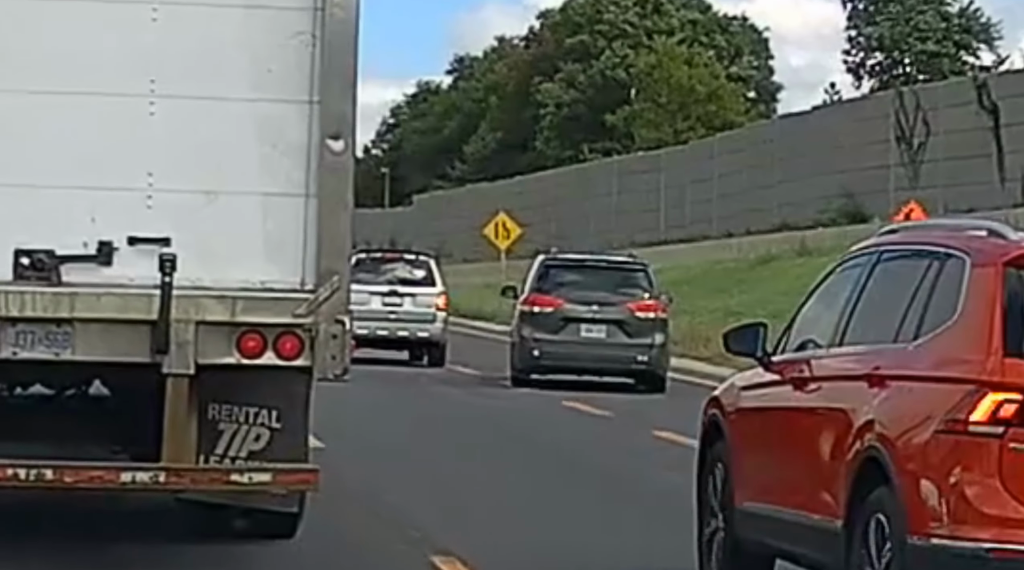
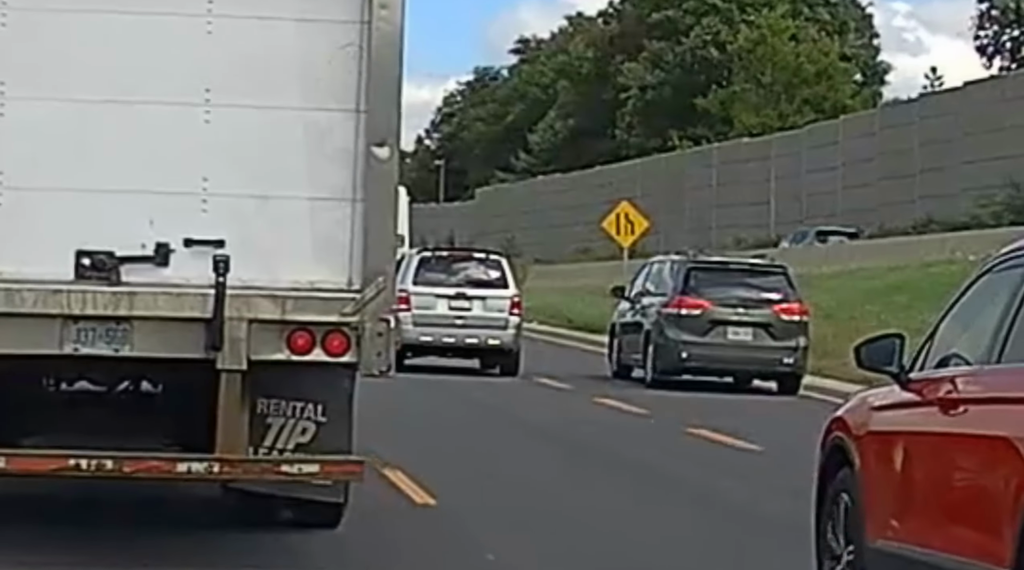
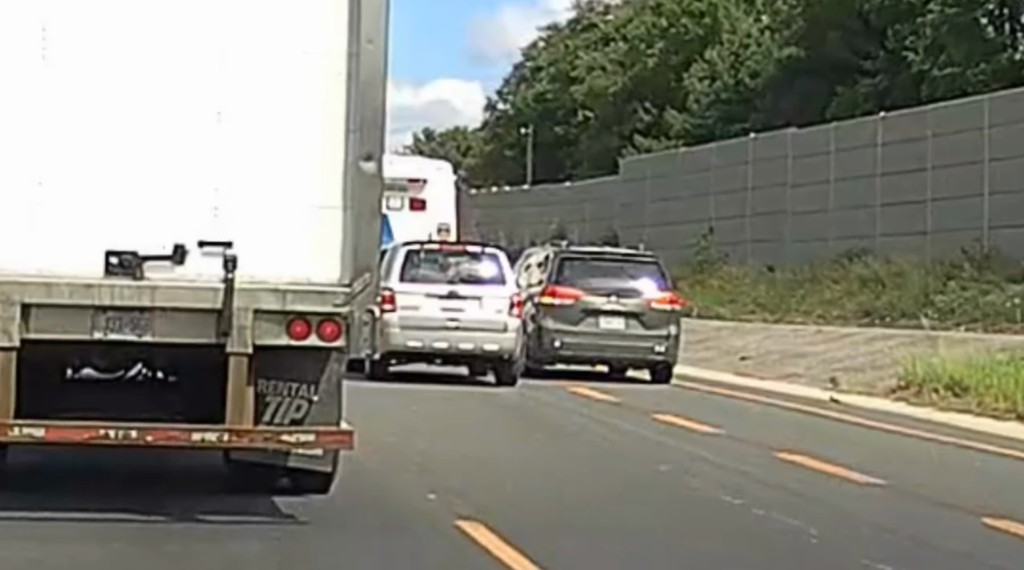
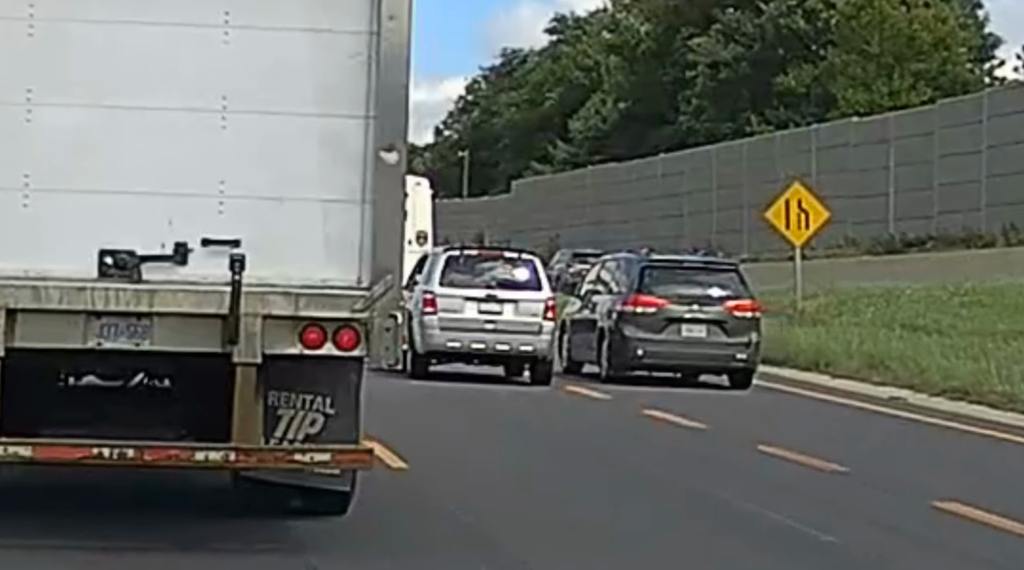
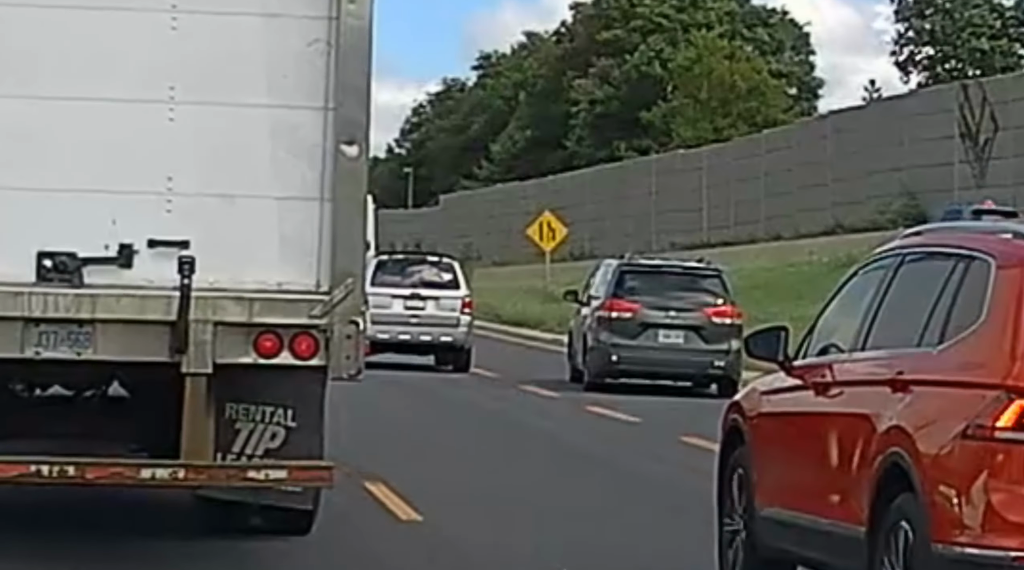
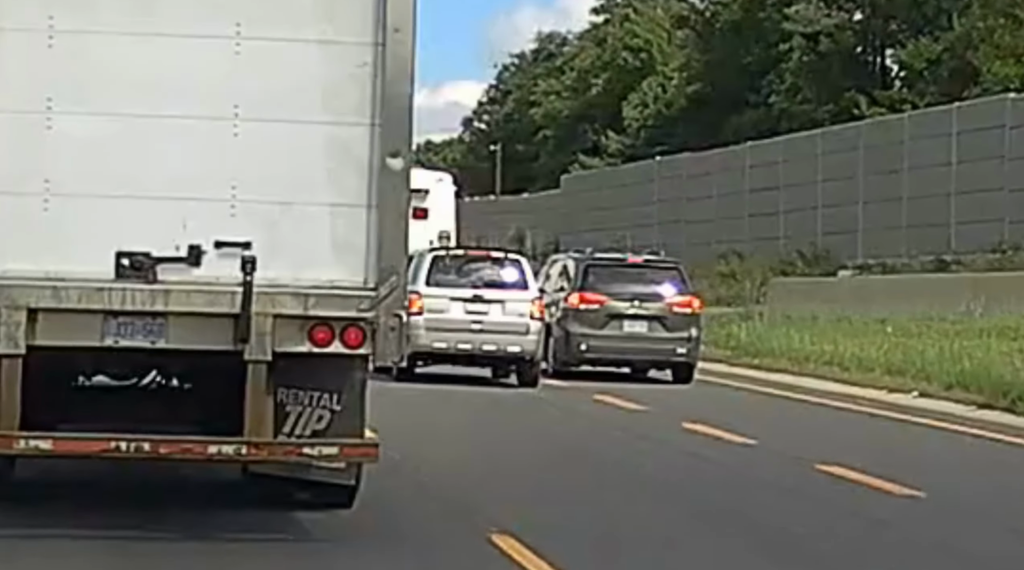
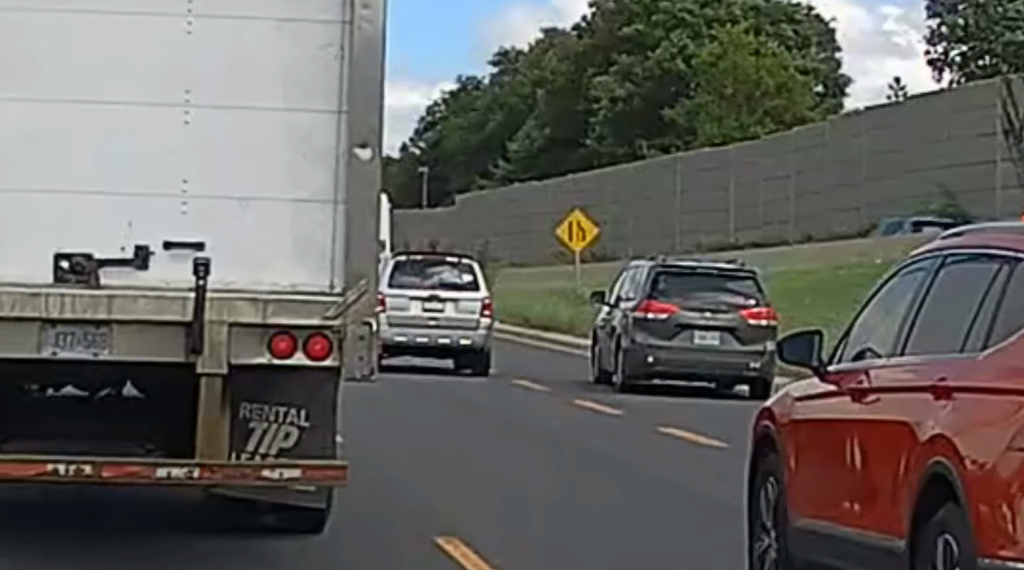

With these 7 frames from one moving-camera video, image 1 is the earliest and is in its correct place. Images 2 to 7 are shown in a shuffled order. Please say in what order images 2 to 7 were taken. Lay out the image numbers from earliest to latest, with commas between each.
5, 7, 2, 4, 6, 3
